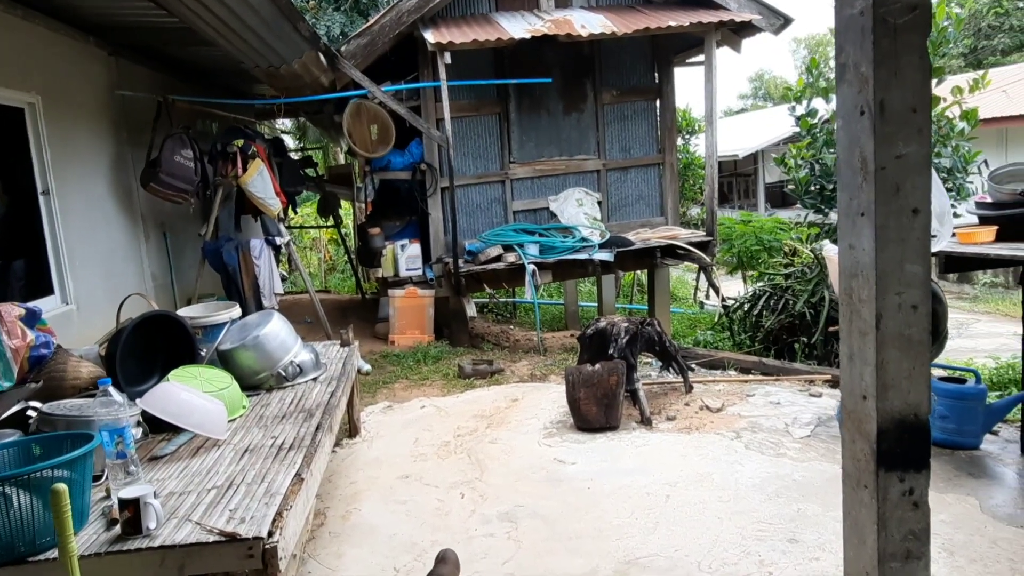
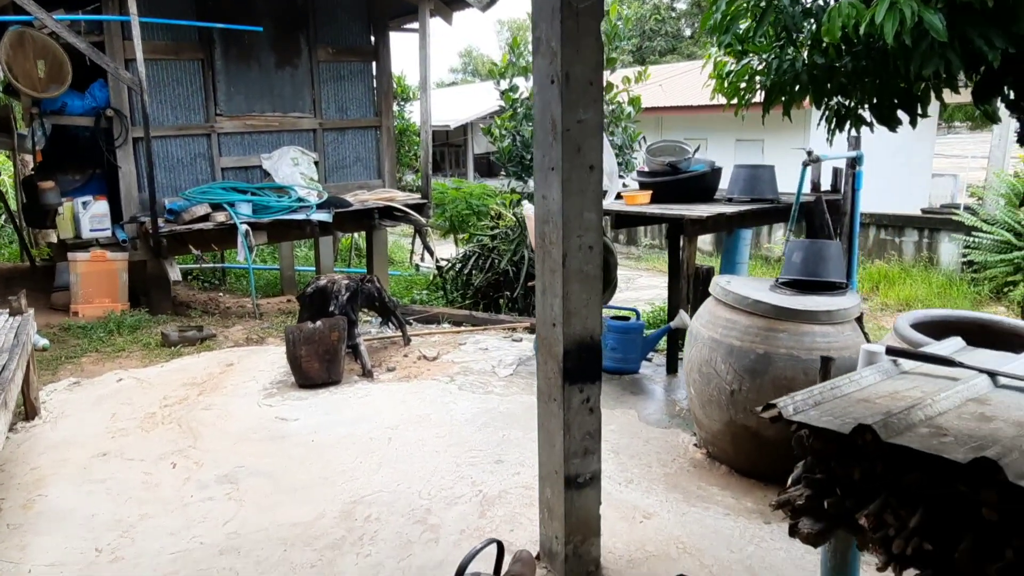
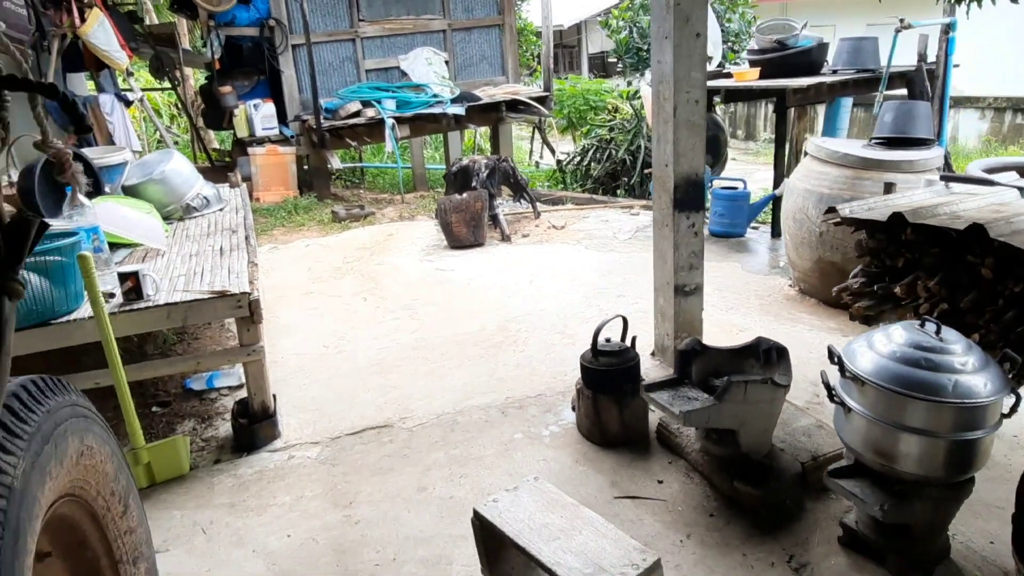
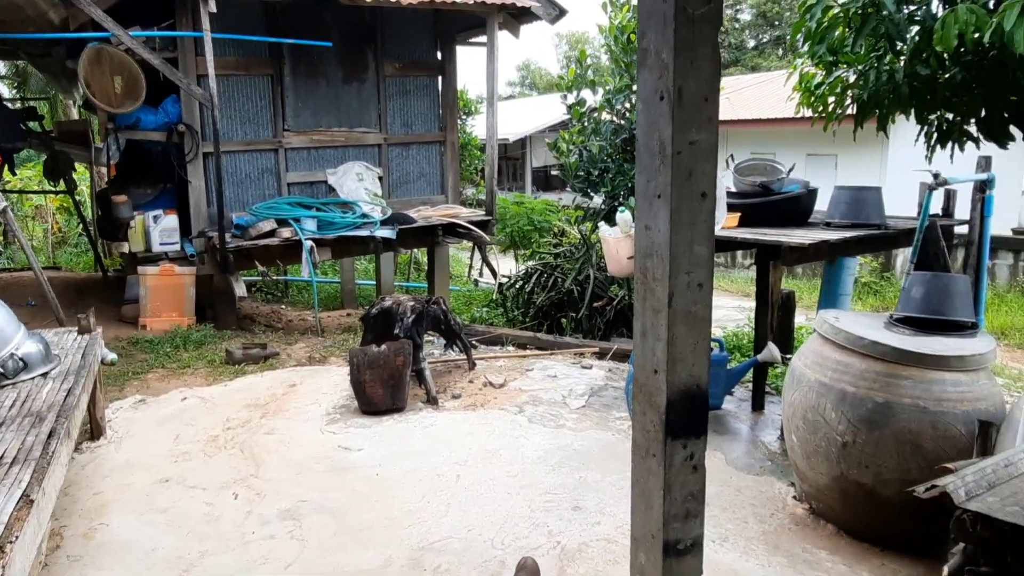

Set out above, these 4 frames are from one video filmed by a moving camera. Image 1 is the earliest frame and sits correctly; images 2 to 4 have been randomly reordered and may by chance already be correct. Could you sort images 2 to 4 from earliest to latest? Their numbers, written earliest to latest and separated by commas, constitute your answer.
4, 2, 3
